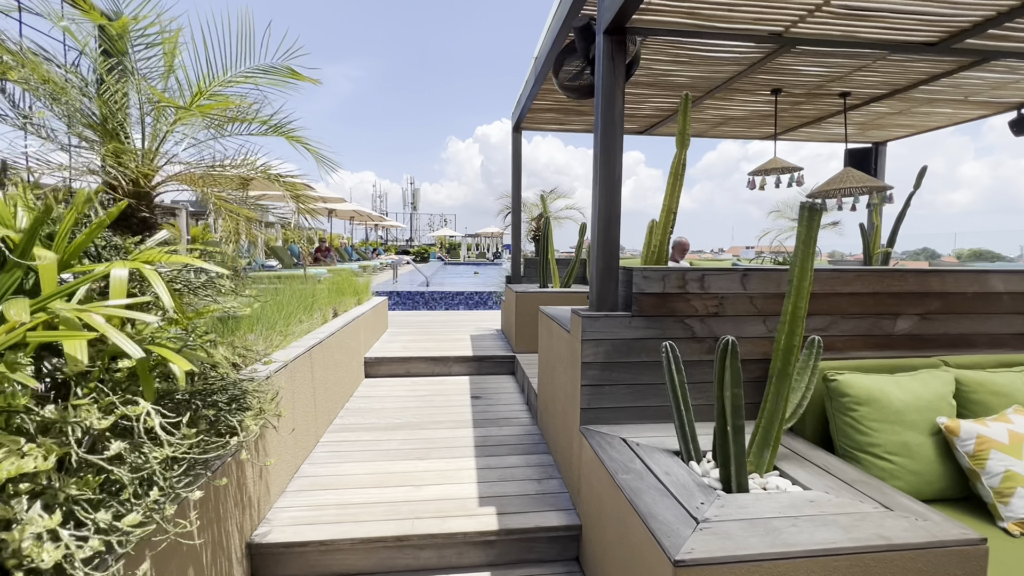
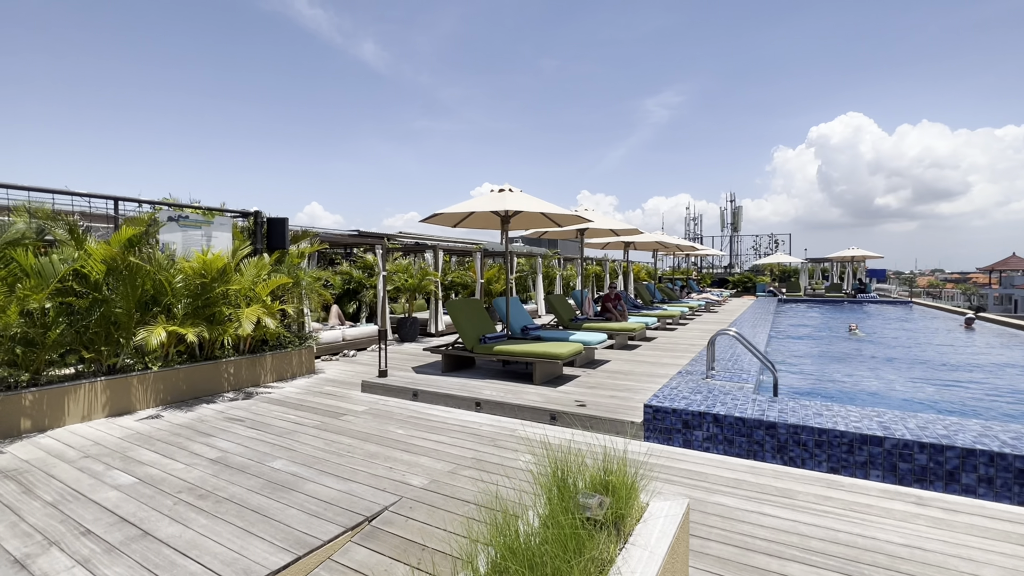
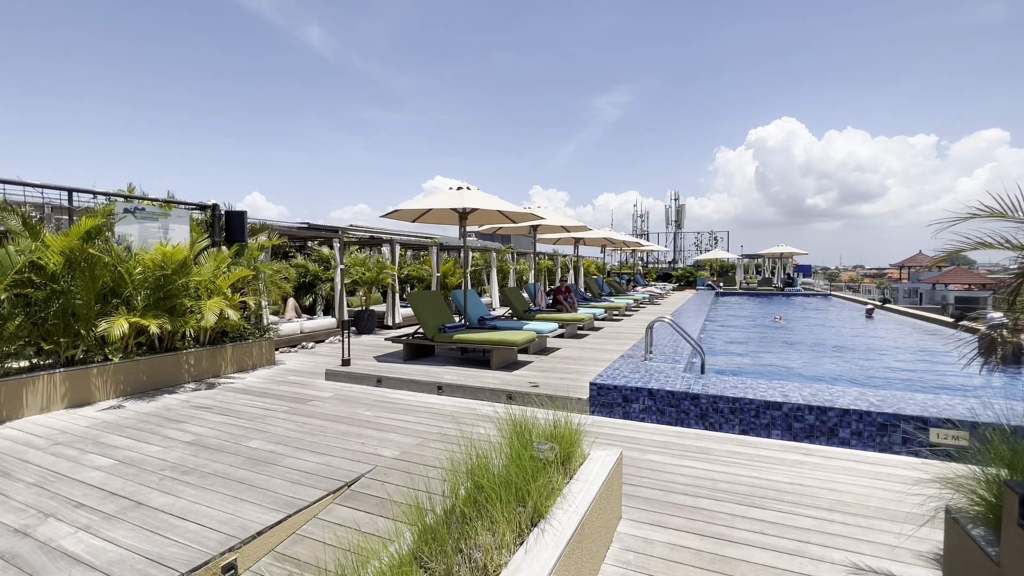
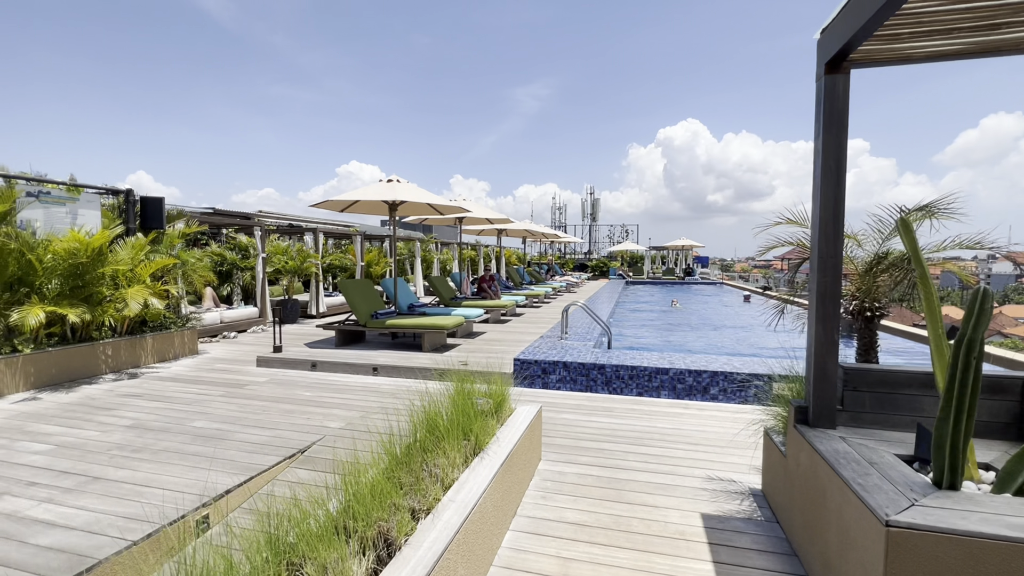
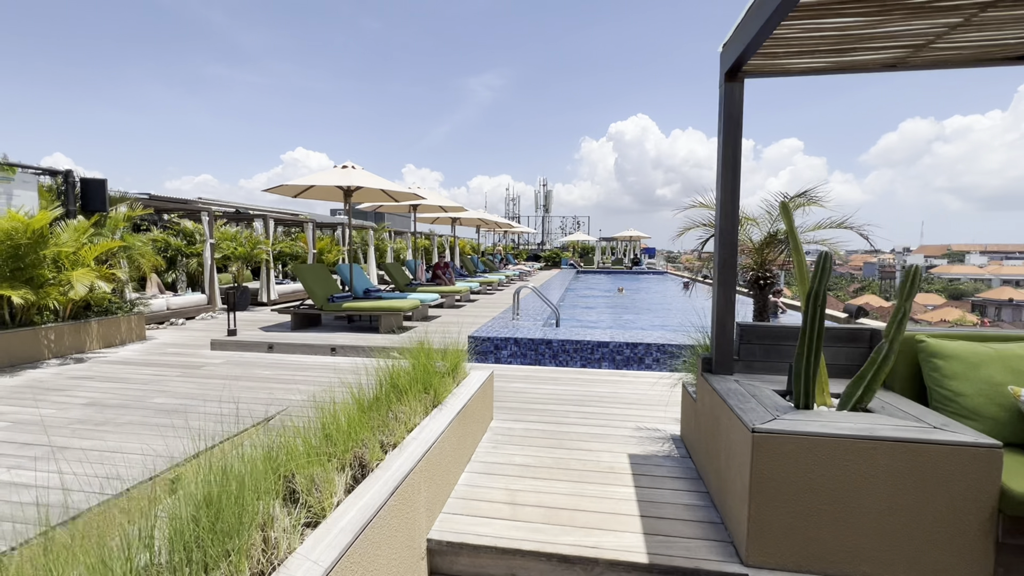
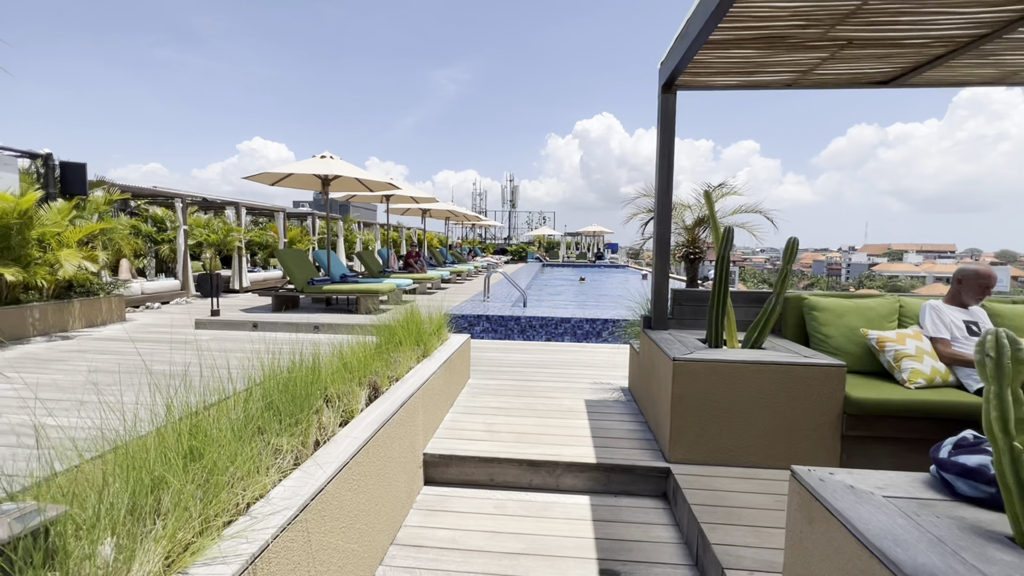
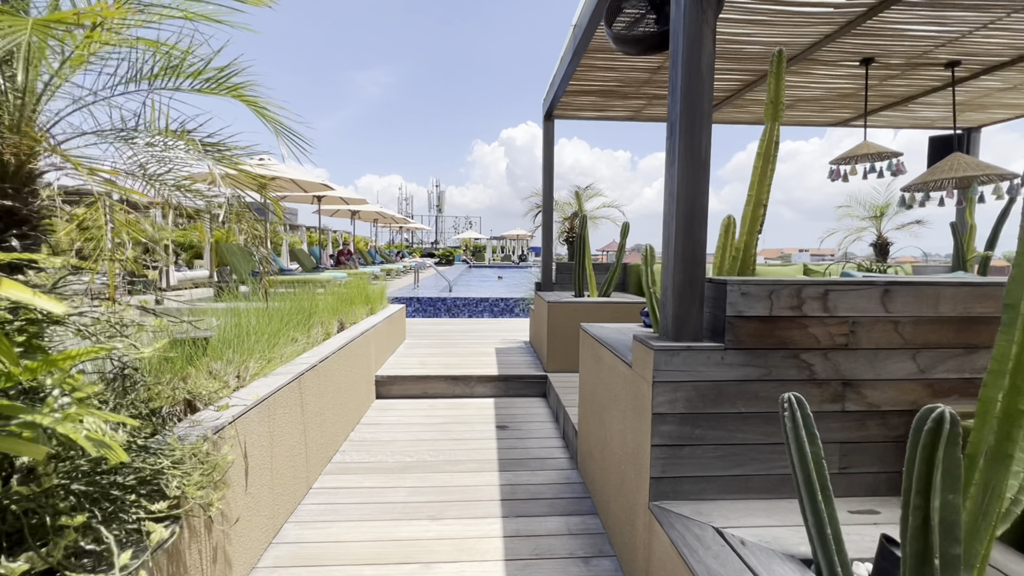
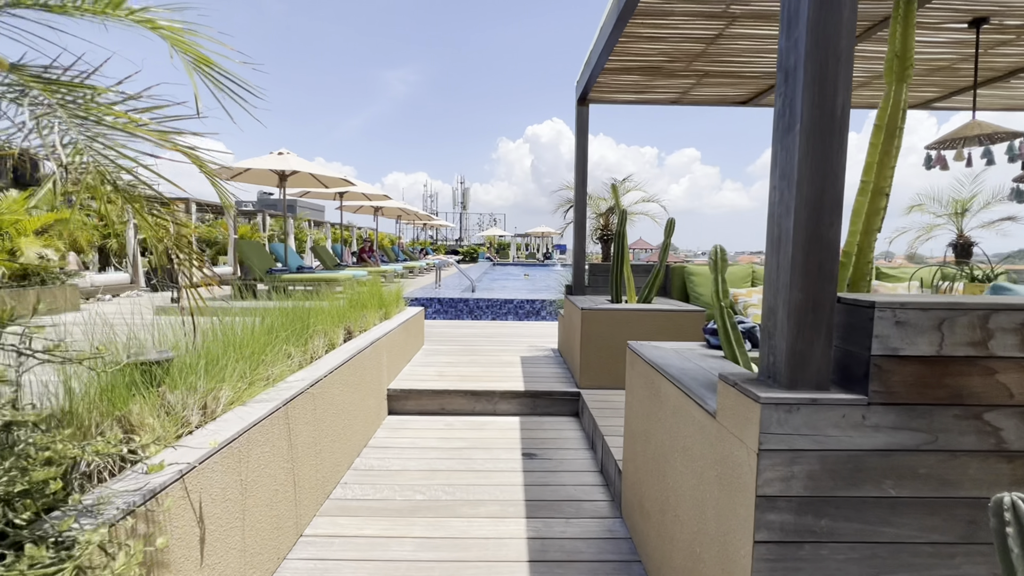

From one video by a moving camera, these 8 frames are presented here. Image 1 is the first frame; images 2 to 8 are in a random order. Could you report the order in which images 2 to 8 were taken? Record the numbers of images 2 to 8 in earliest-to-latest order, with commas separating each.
7, 8, 6, 5, 4, 3, 2
